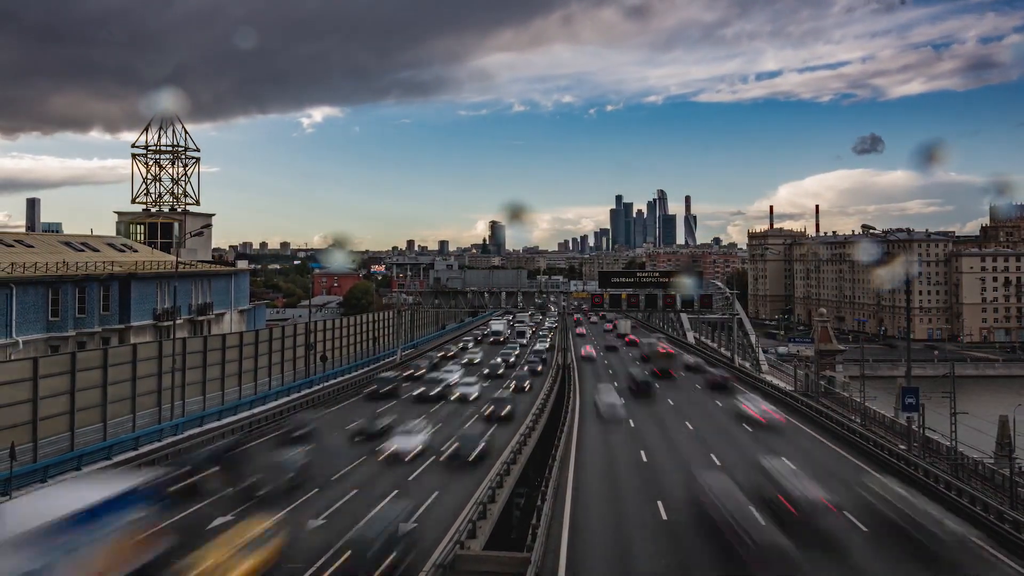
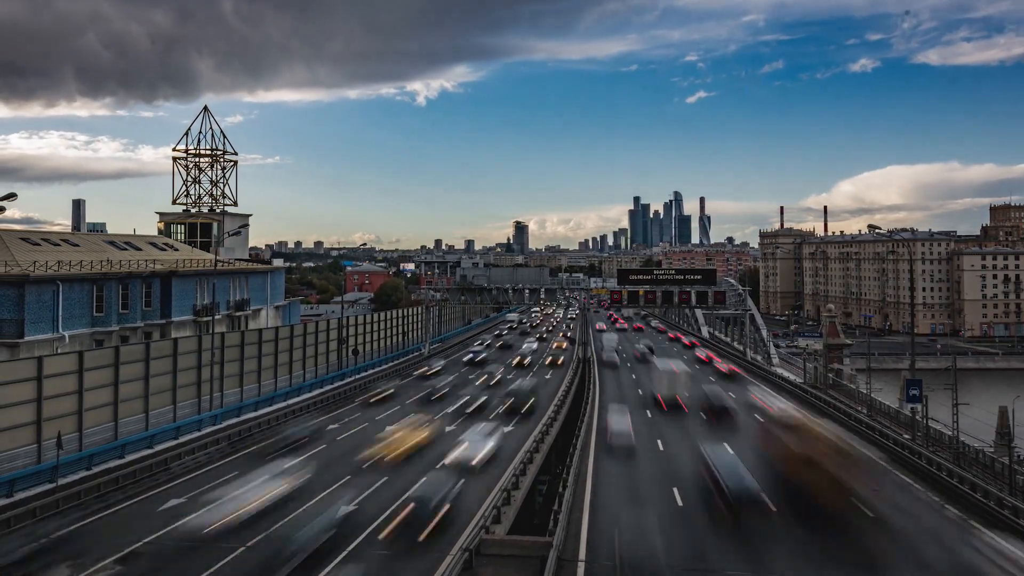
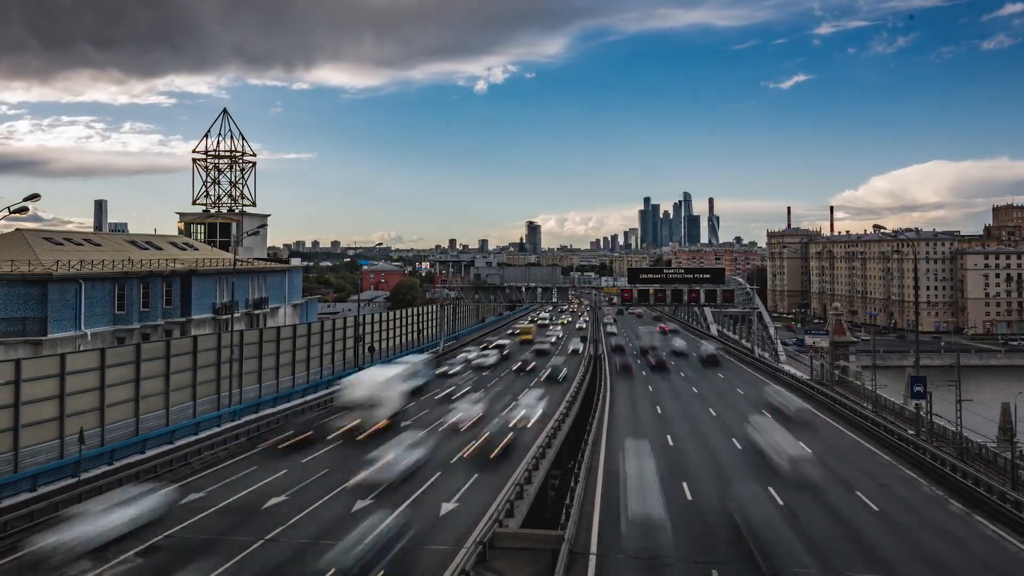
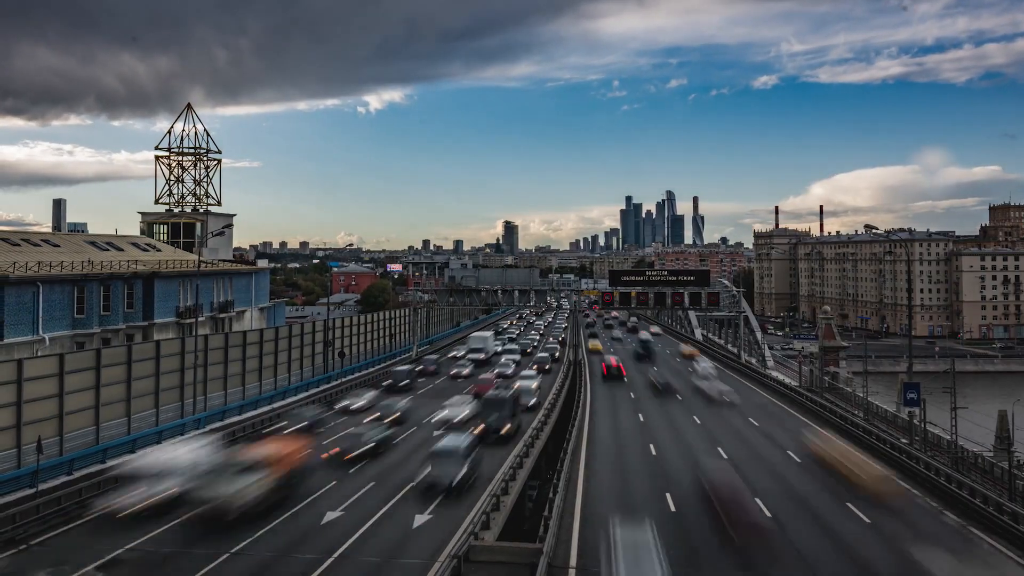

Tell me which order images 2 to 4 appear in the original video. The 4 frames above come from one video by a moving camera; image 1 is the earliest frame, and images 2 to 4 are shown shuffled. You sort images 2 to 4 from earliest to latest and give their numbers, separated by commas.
4, 2, 3
